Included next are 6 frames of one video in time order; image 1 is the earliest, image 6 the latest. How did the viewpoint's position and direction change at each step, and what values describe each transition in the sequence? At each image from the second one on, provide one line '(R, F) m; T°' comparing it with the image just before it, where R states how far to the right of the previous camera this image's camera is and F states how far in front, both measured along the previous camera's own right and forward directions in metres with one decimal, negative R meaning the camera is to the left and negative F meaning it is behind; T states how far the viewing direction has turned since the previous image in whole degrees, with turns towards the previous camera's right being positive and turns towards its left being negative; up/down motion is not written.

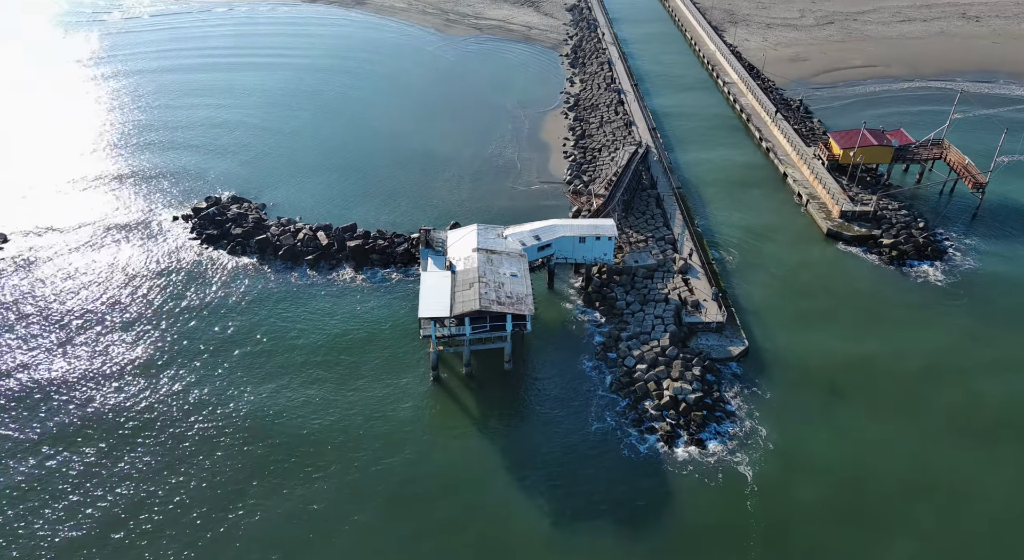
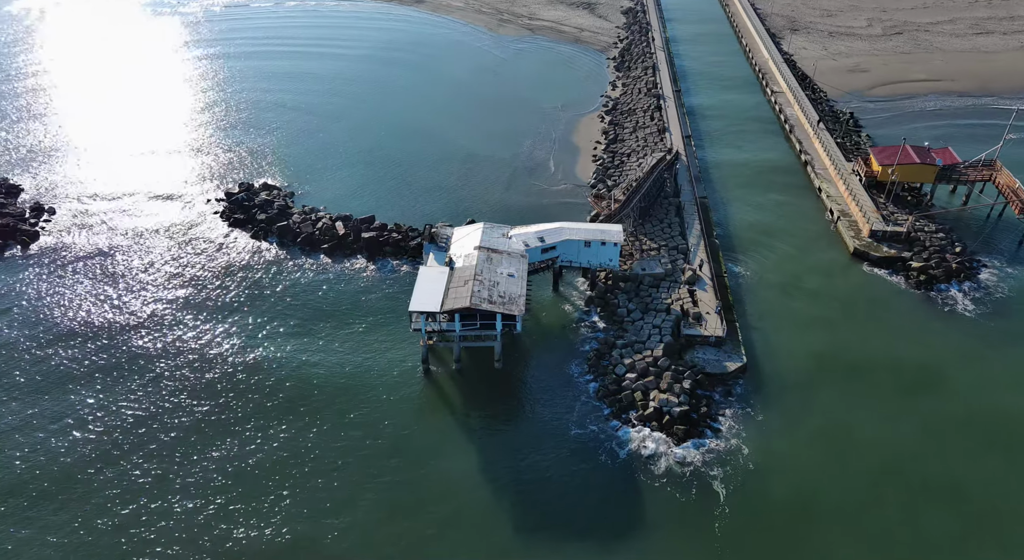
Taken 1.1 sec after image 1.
(+3.9, -0.1) m; -6°
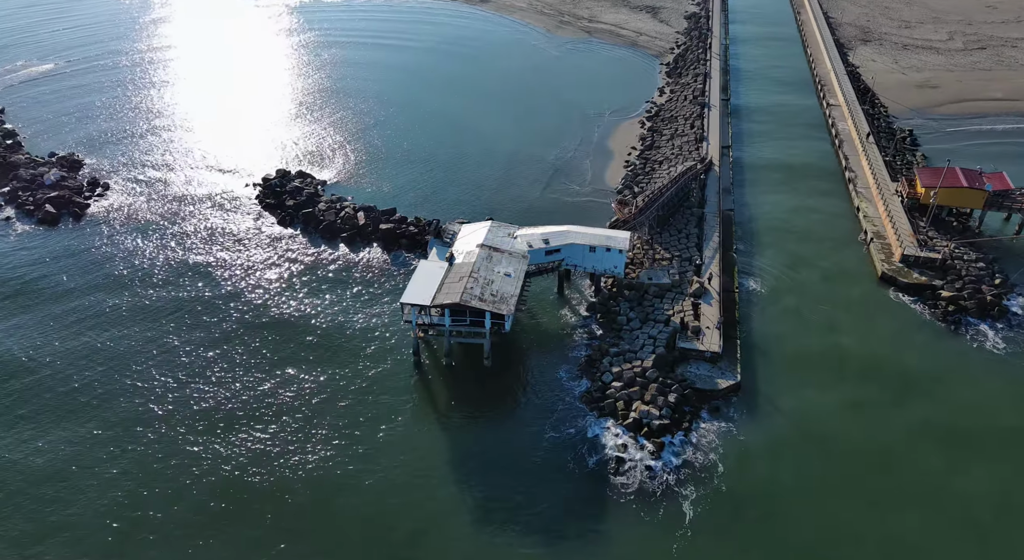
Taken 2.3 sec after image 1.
(+4.5, 0.0) m; -7°
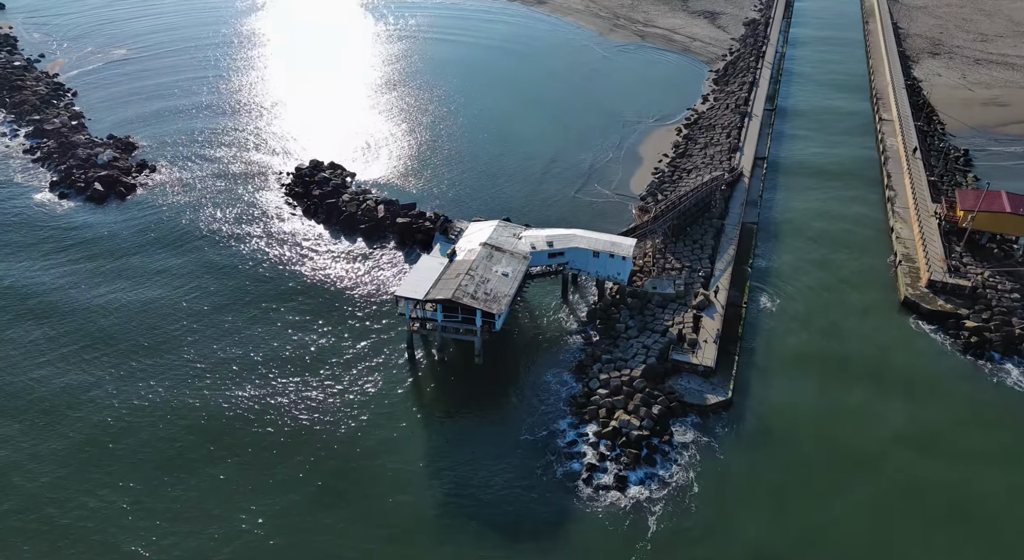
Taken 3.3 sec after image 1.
(+4.1, 0.0) m; -6°
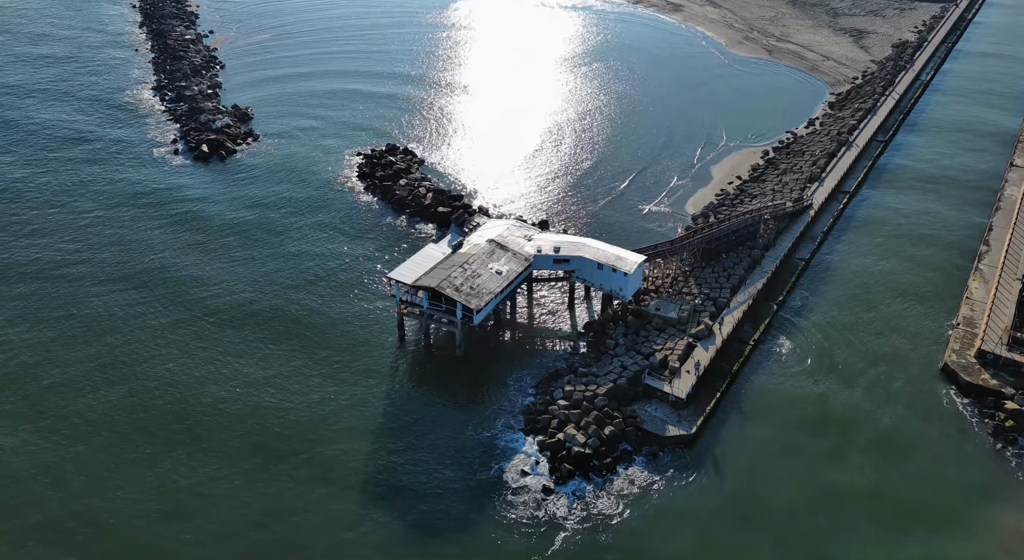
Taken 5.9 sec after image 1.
(+9.6, +1.0) m; -14°
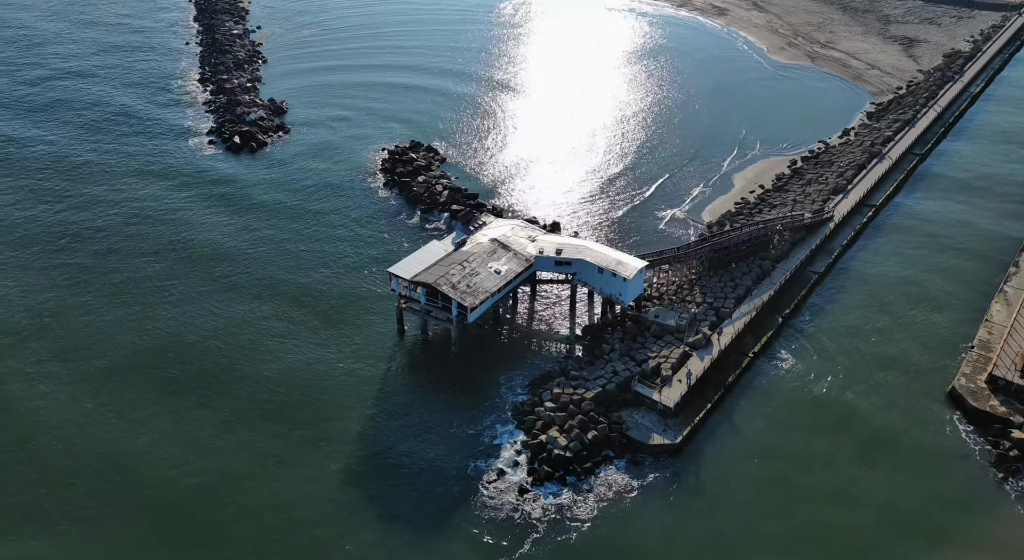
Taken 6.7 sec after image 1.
(+3.0, +0.1) m; -4°
